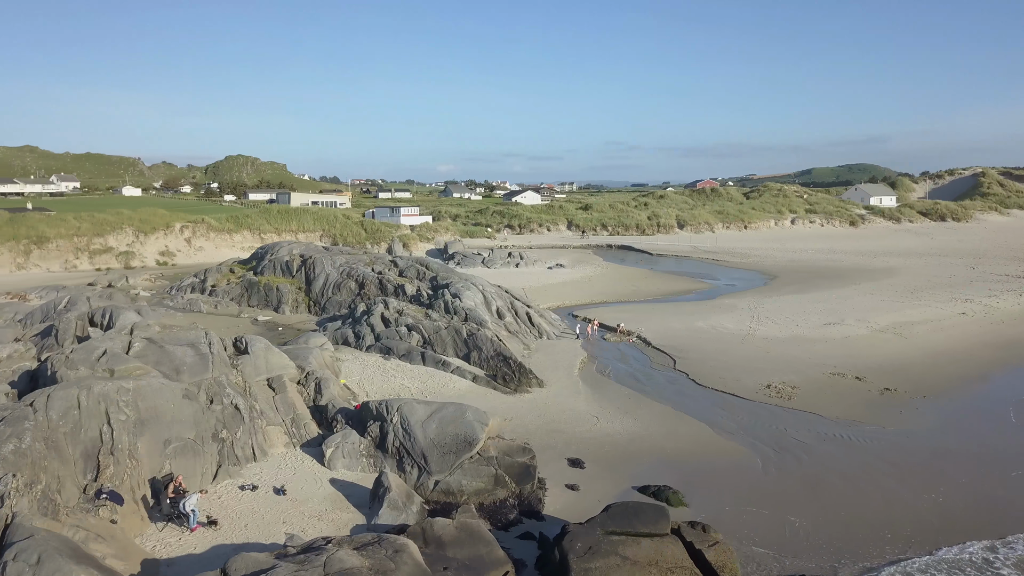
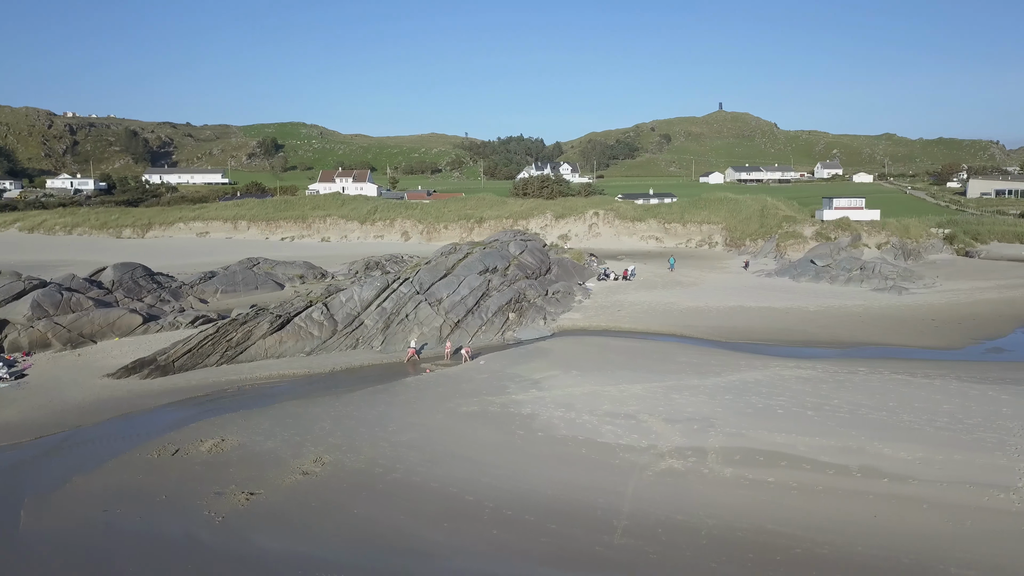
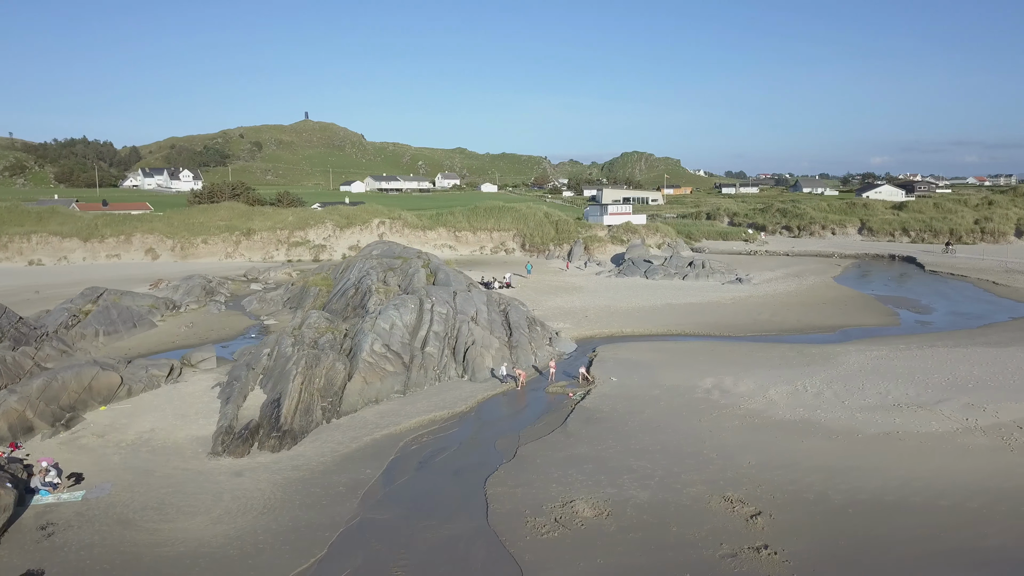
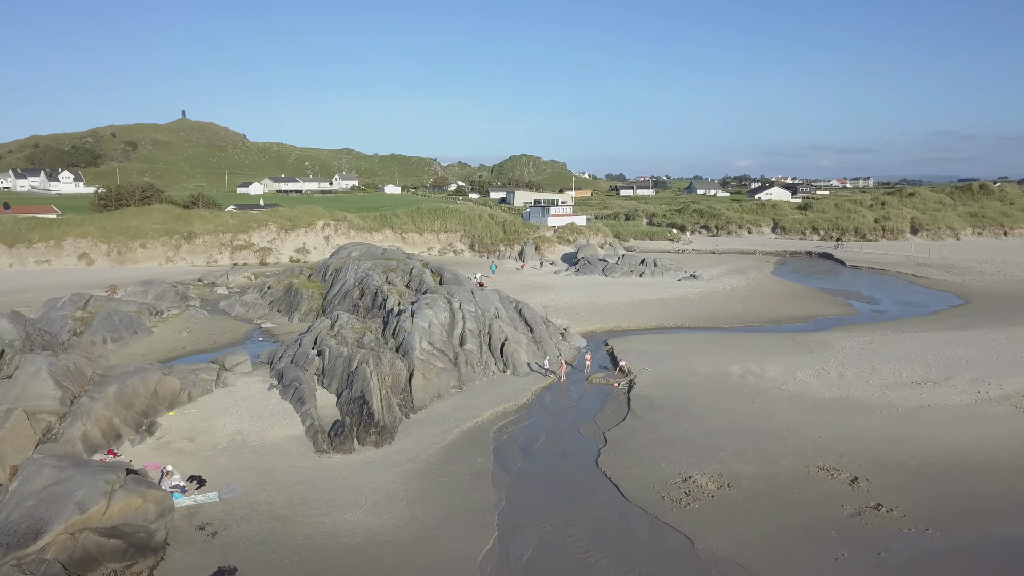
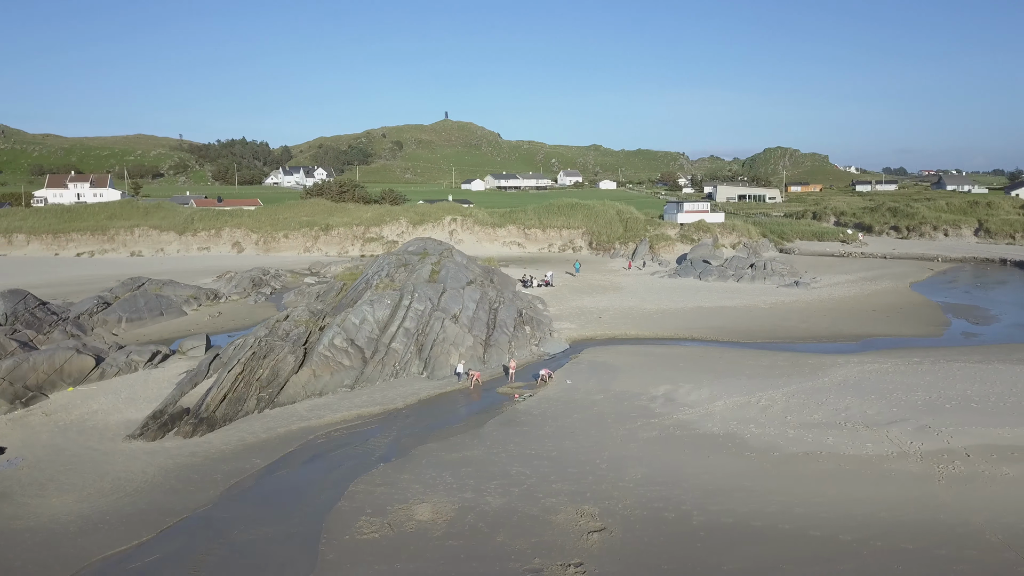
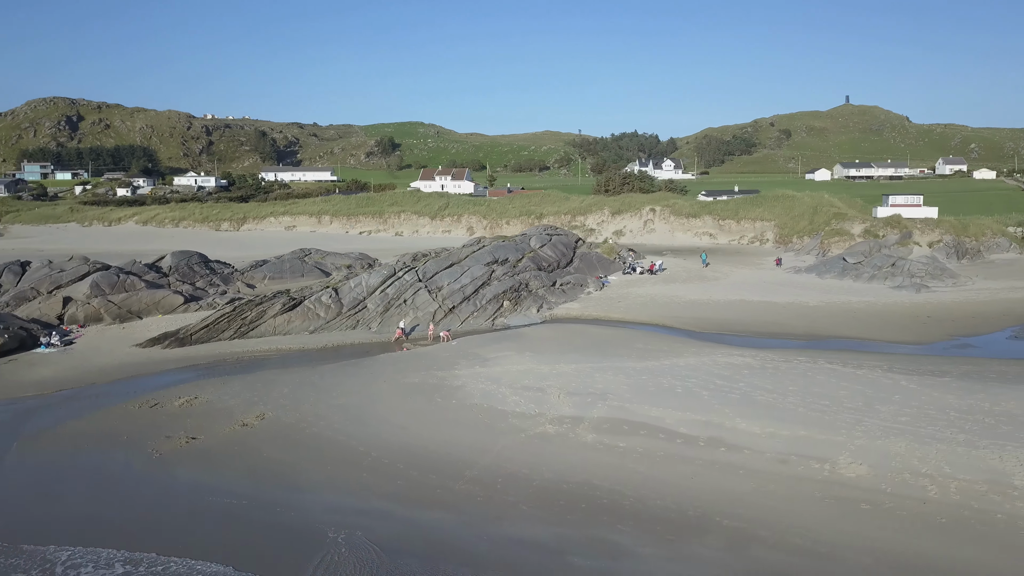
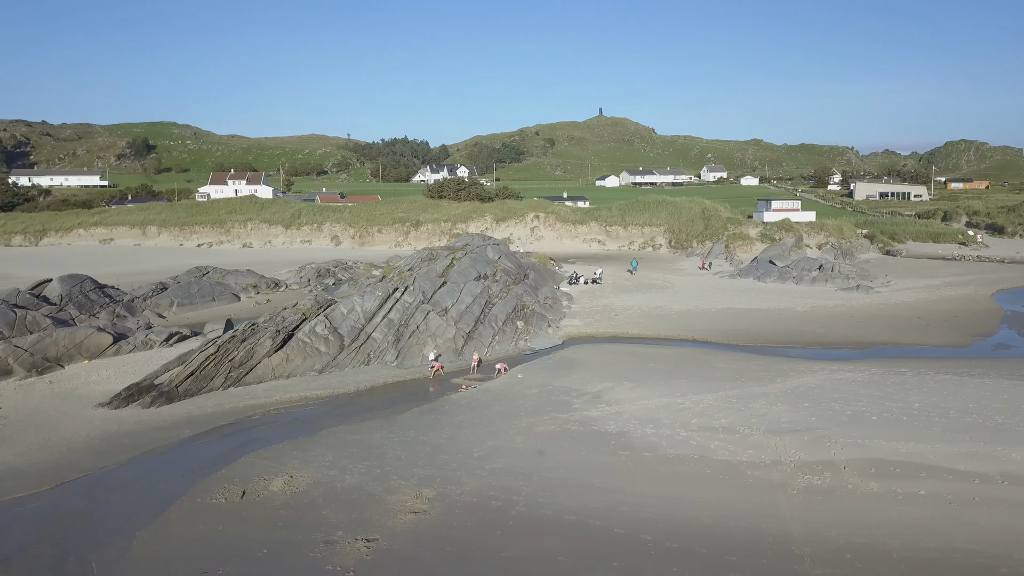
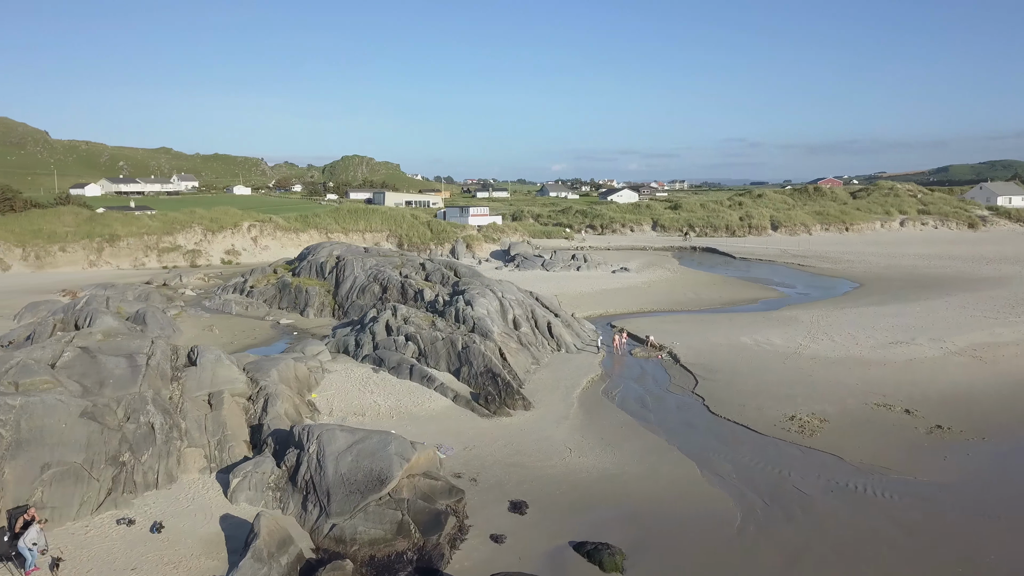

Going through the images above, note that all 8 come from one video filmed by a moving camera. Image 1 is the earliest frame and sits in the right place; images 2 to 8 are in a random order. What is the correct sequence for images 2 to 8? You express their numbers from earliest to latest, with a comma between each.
8, 4, 3, 5, 7, 2, 6
